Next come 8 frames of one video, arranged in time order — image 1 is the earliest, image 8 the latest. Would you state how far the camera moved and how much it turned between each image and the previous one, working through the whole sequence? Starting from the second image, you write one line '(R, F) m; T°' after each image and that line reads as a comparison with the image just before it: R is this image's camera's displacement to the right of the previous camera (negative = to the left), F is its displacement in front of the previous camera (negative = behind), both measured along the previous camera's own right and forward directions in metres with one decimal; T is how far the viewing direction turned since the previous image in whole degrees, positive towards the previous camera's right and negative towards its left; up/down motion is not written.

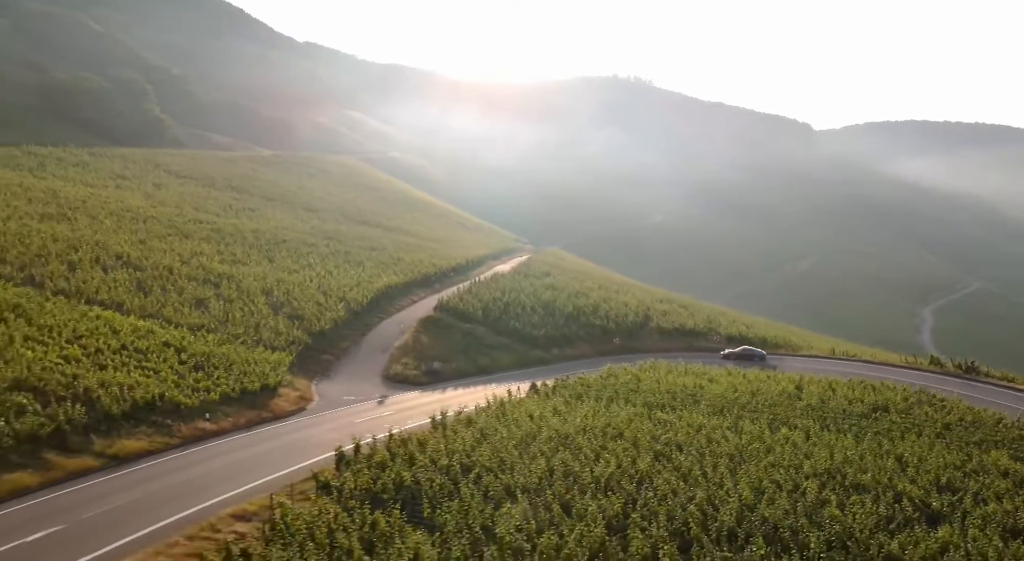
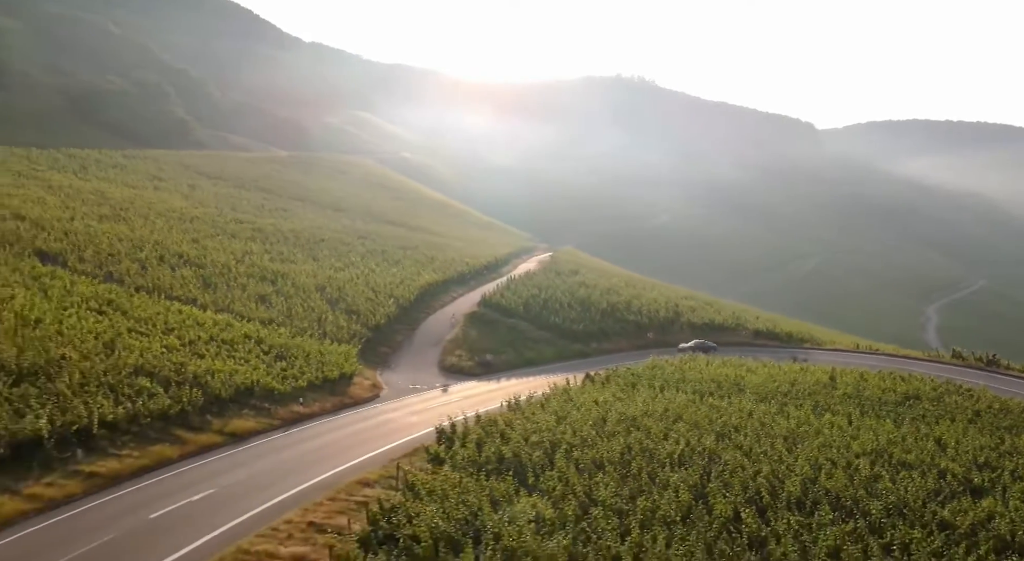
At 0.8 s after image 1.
(-3.1, -3.0) m; 0°
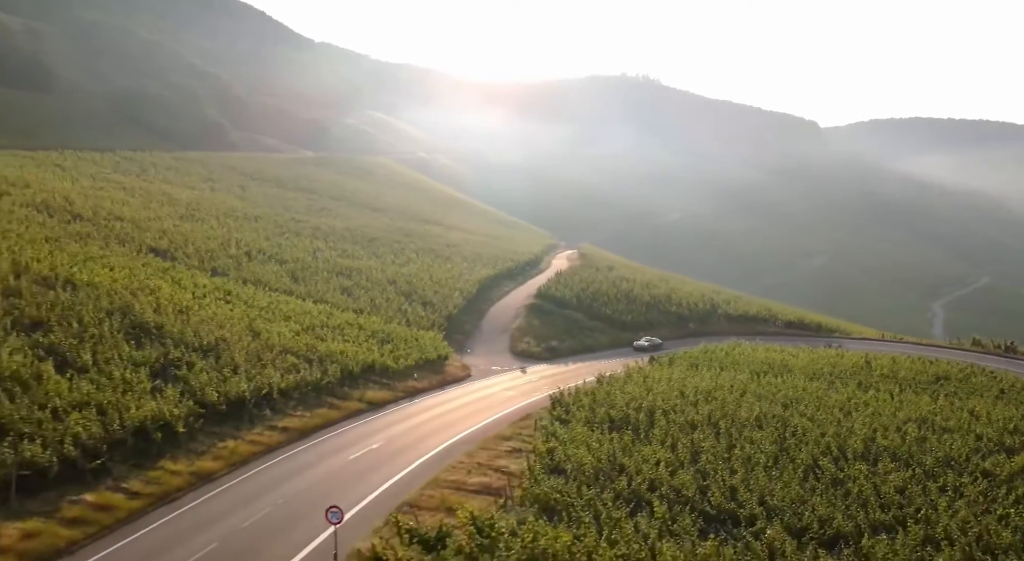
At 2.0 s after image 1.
(-4.5, -5.5) m; 0°
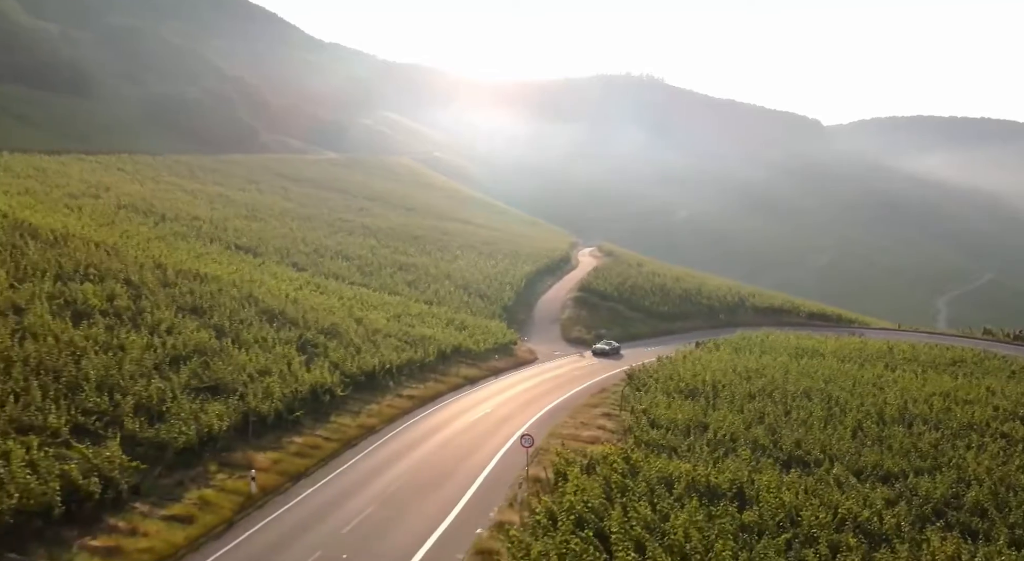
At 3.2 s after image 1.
(-4.0, -5.7) m; 0°
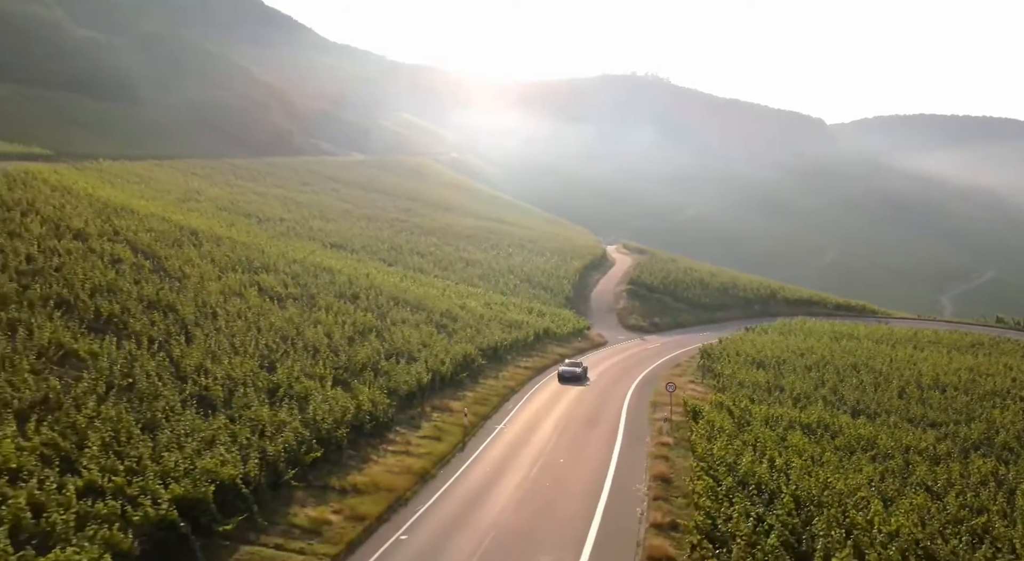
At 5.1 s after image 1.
(-5.3, -7.5) m; 0°
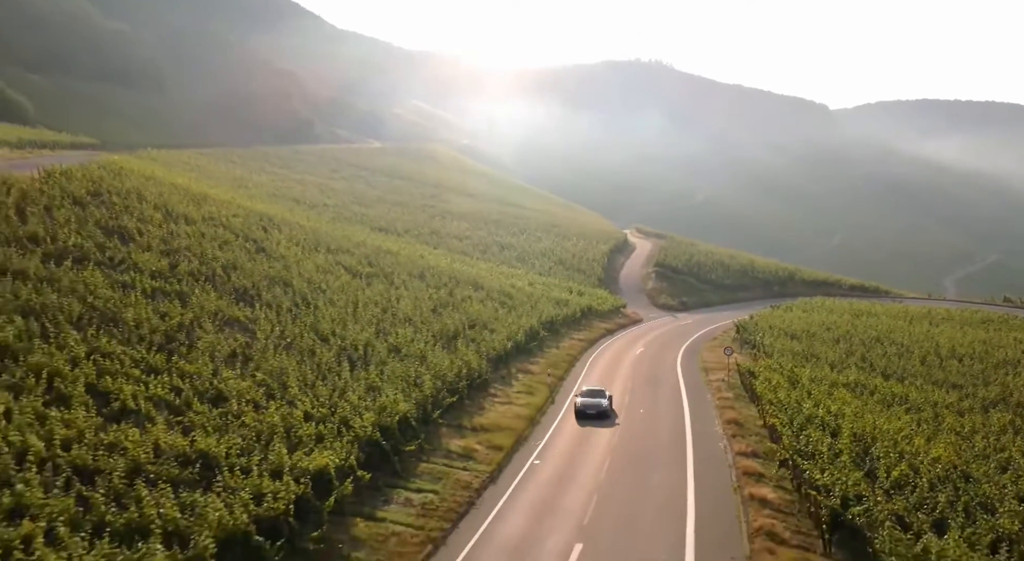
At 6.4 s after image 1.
(-3.1, -4.2) m; 0°
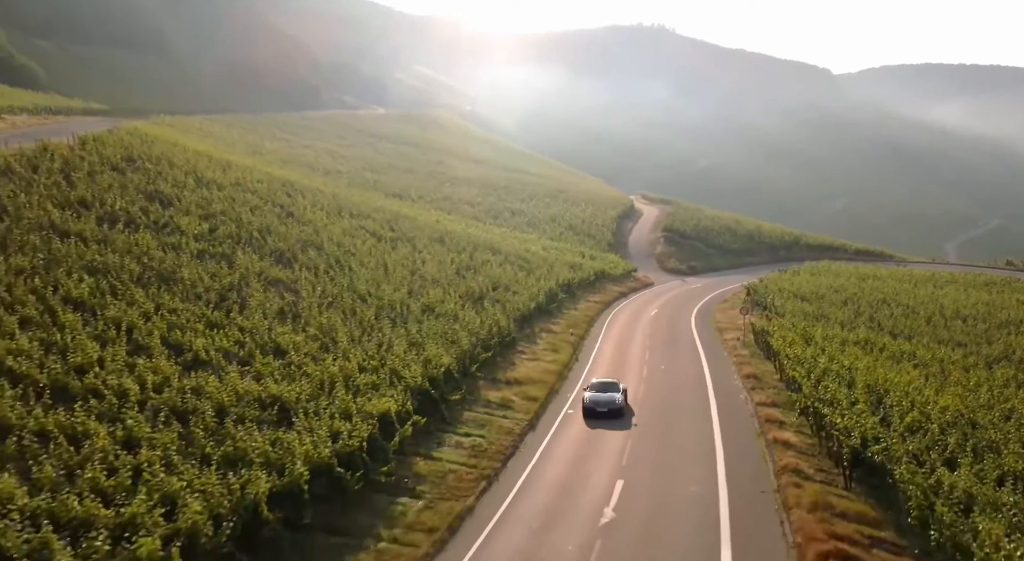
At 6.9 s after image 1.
(-1.0, -1.4) m; 0°
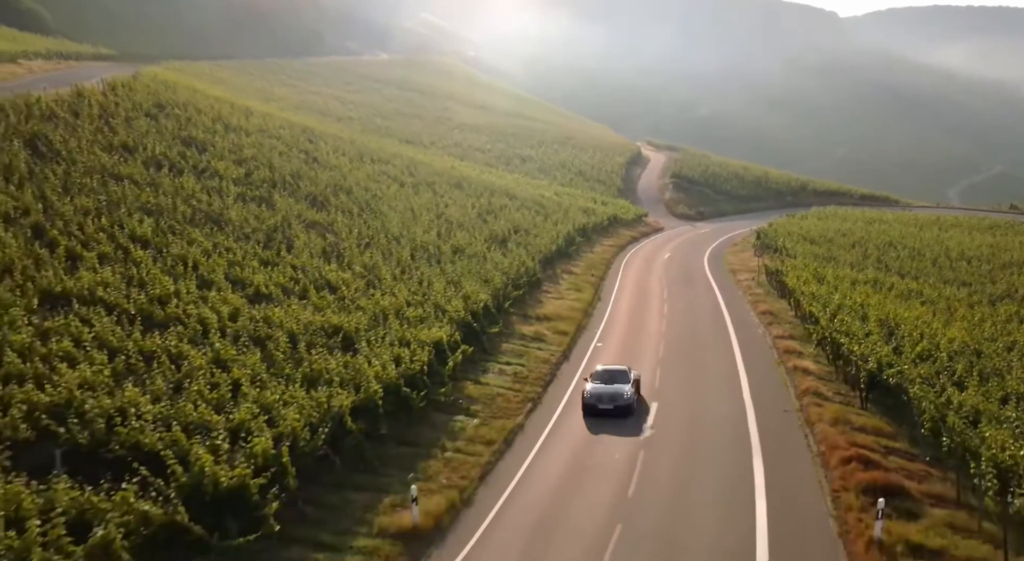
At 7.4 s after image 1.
(-1.0, -1.4) m; 0°
